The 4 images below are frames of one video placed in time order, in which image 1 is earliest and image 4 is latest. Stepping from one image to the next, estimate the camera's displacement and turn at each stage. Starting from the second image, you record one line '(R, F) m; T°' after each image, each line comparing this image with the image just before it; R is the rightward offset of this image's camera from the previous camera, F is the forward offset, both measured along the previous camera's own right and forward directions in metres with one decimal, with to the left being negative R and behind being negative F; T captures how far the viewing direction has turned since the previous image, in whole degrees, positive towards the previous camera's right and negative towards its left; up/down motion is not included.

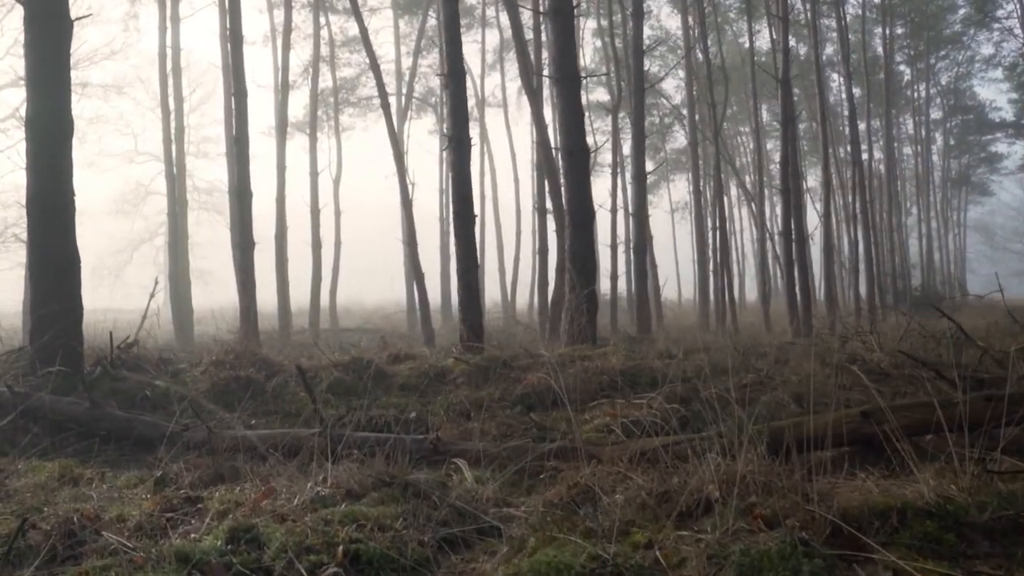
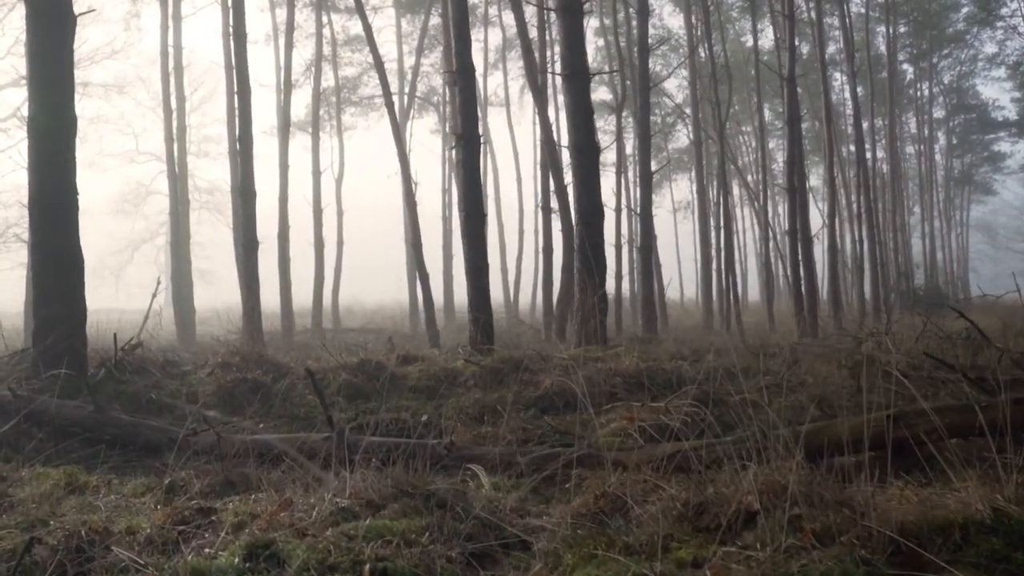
(-0.1, +0.2) m; 0°
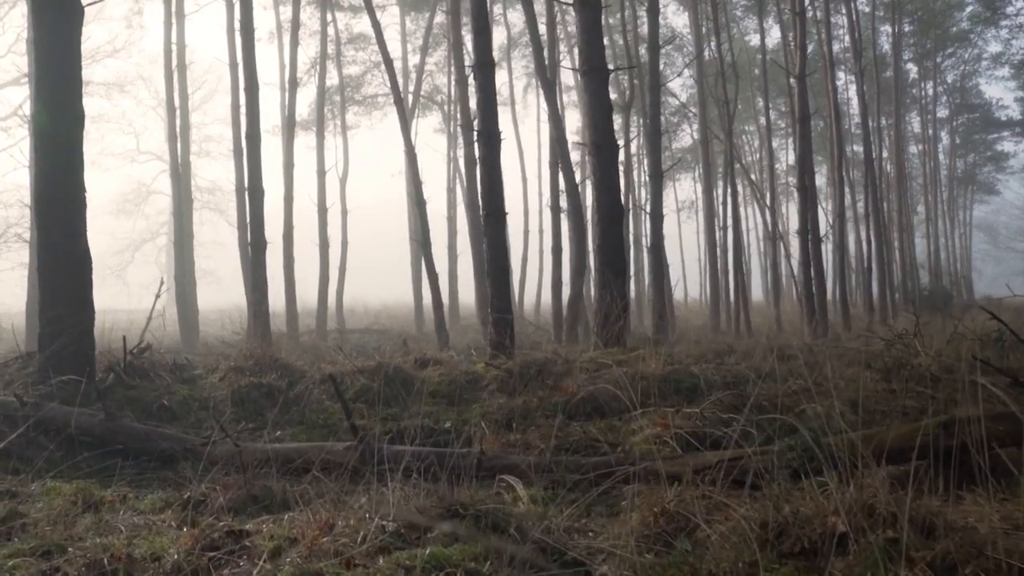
(-0.2, +0.3) m; 0°
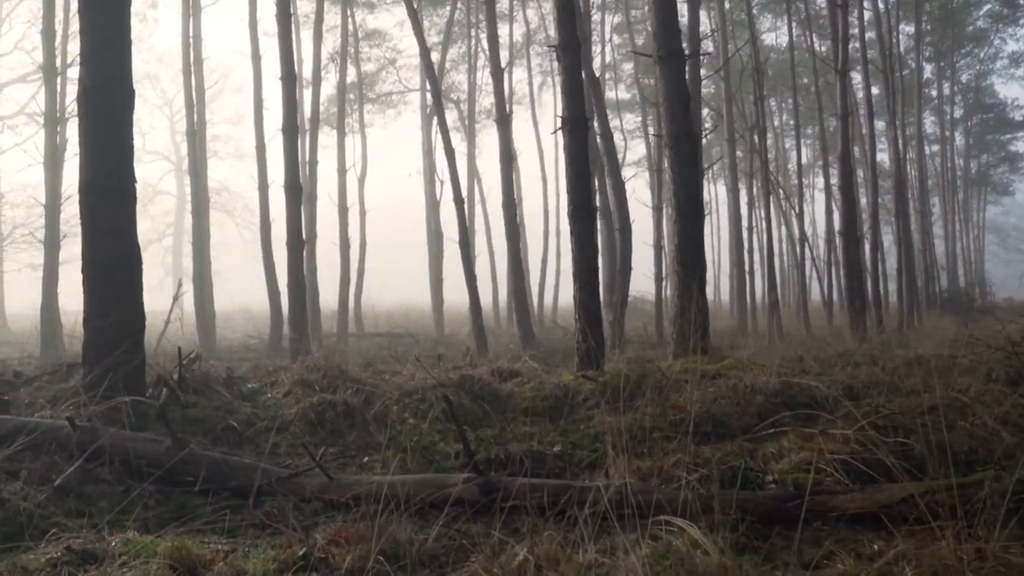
(-0.8, +0.9) m; 0°
